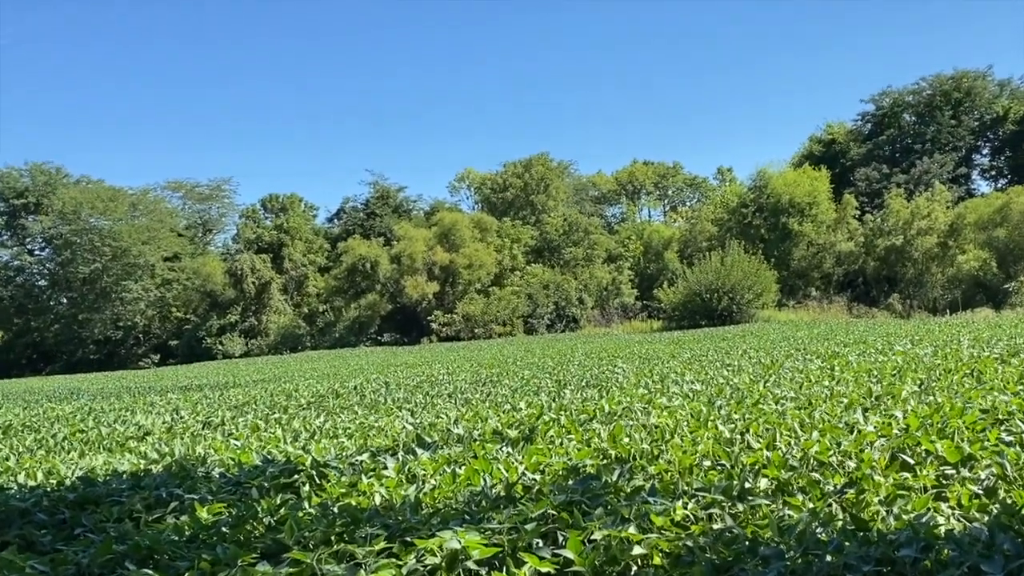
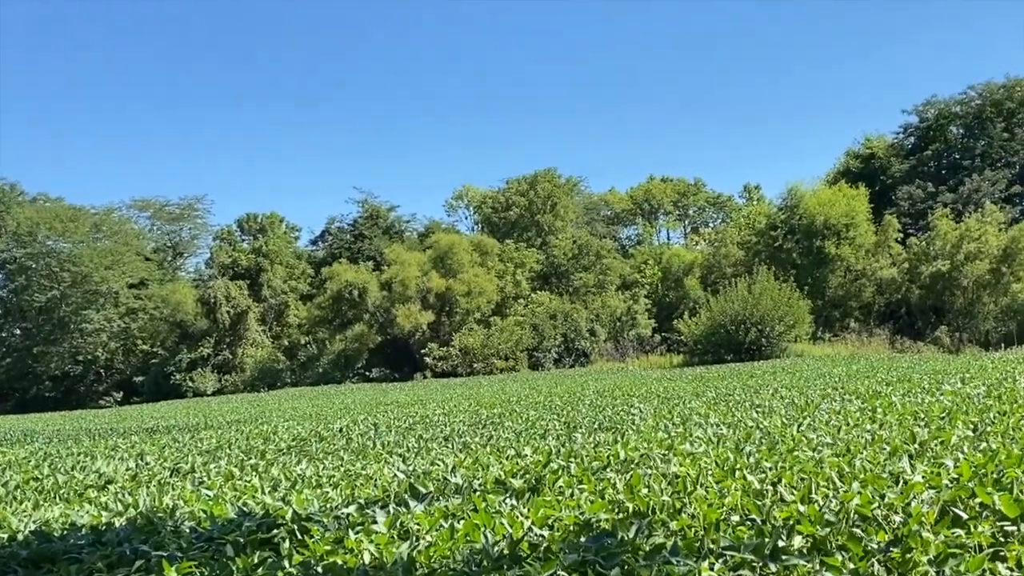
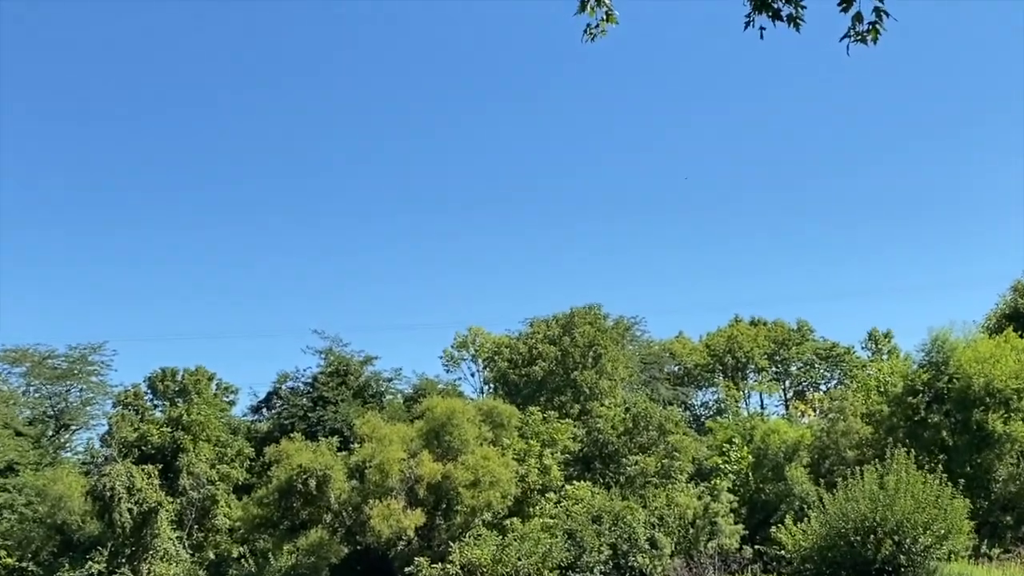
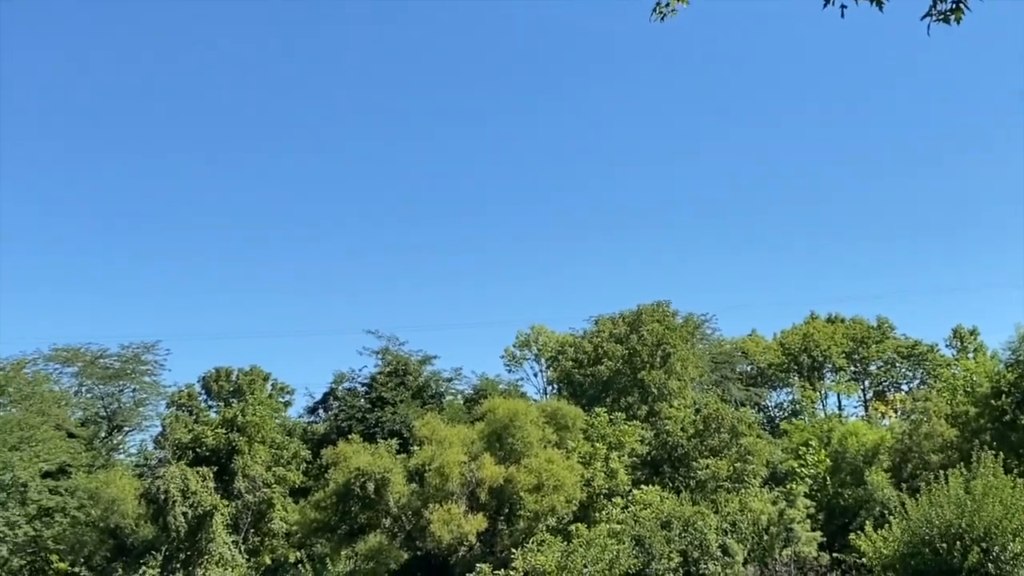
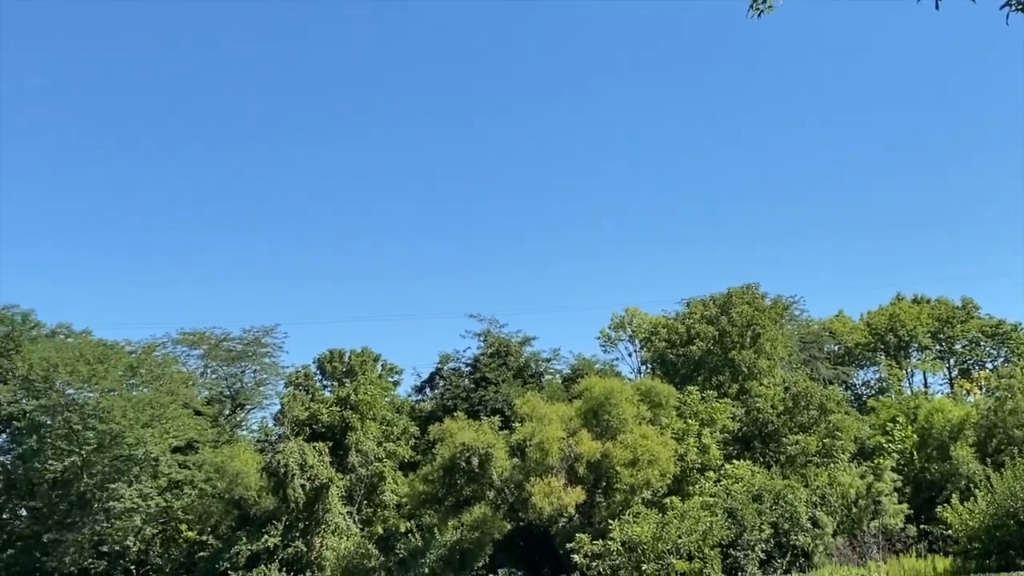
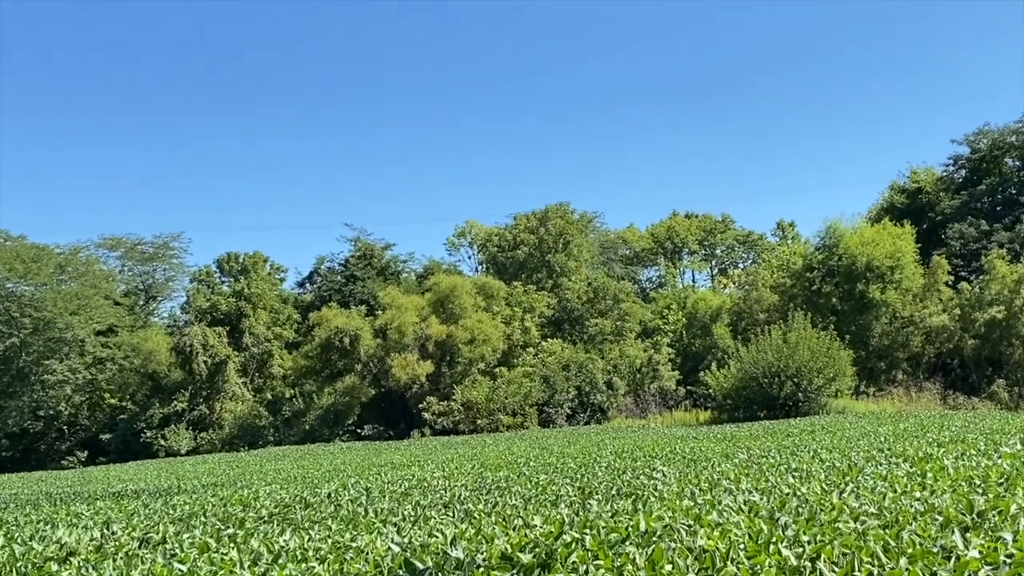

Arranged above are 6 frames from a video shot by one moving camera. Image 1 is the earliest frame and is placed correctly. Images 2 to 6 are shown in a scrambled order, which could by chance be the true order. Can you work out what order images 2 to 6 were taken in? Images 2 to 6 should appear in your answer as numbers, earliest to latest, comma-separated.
2, 6, 3, 4, 5
